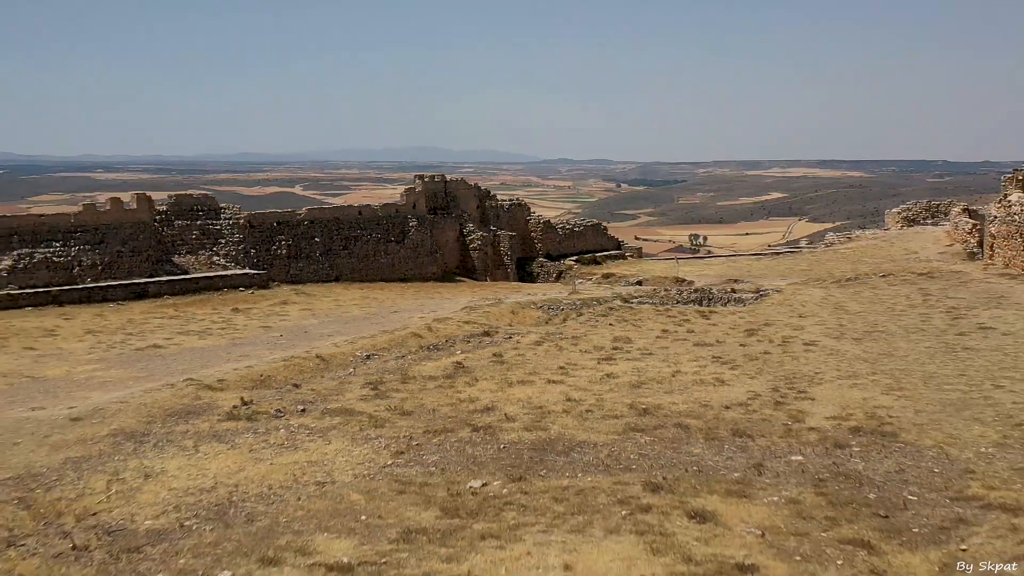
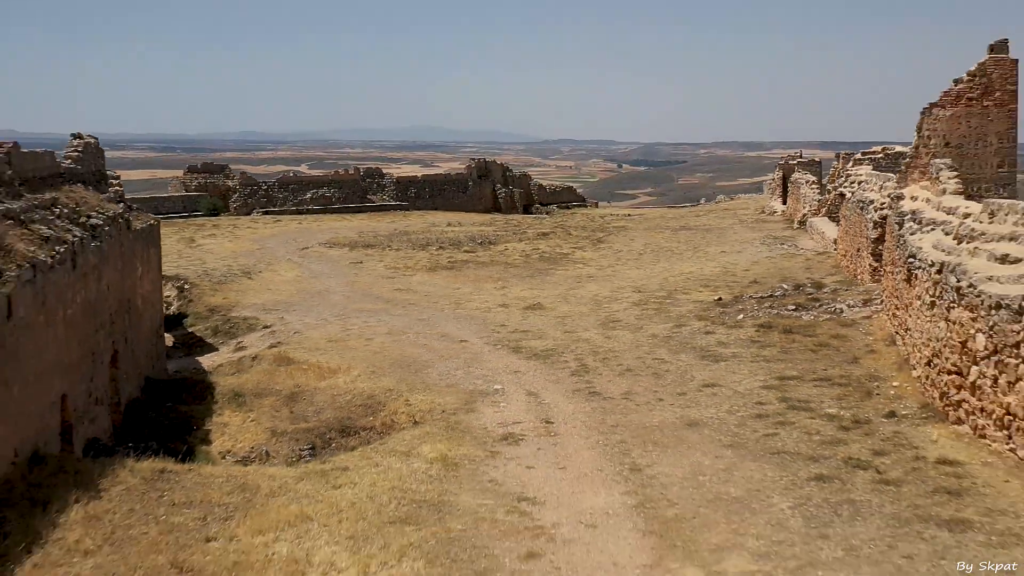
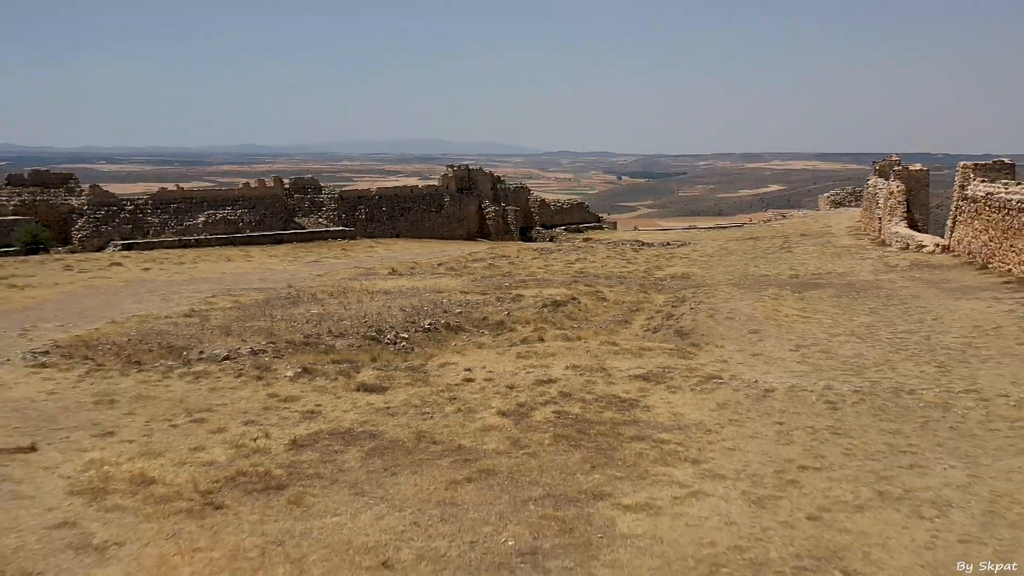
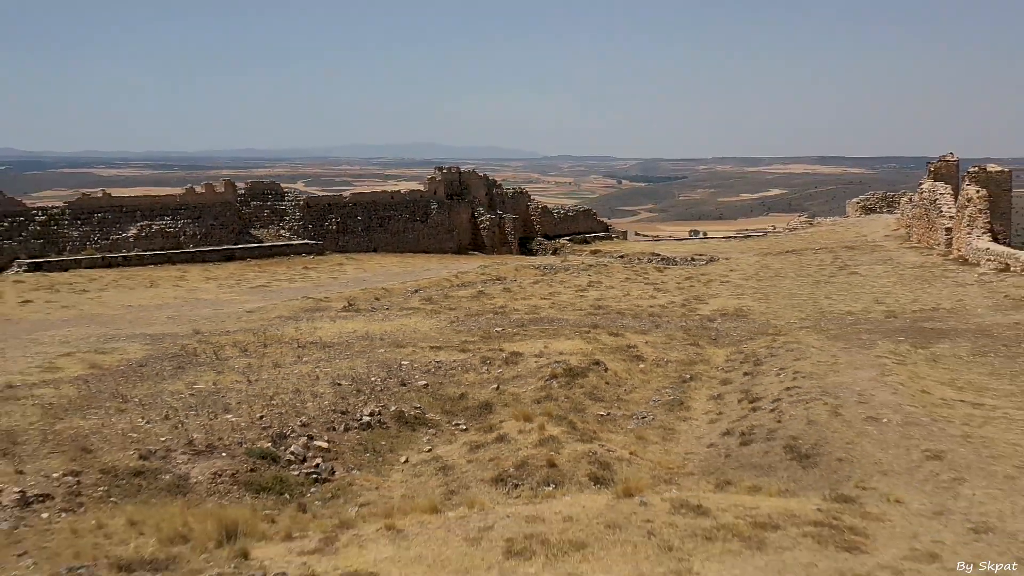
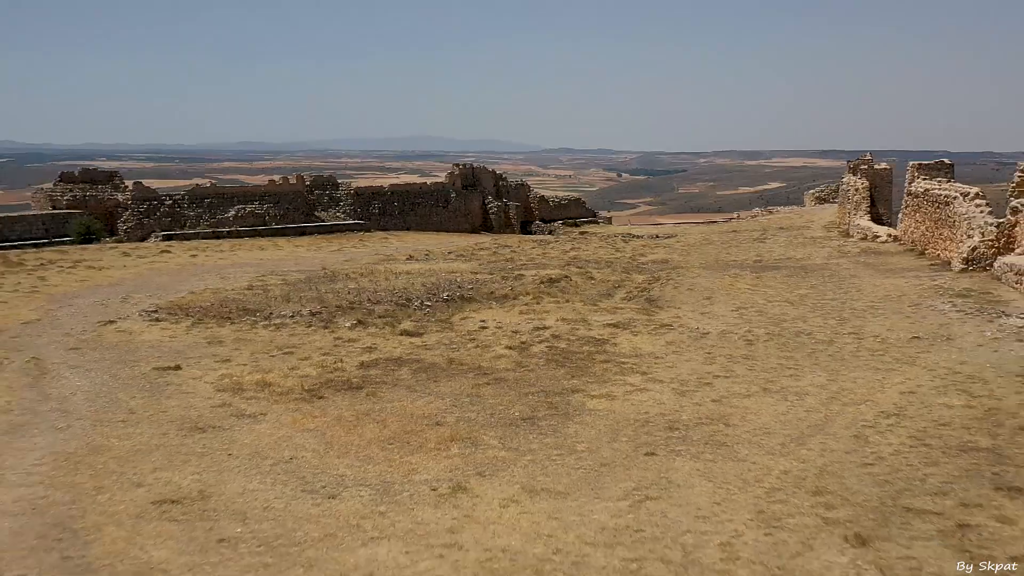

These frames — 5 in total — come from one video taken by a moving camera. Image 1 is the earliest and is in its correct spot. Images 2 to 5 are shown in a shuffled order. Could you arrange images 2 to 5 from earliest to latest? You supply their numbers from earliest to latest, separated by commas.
4, 3, 5, 2
